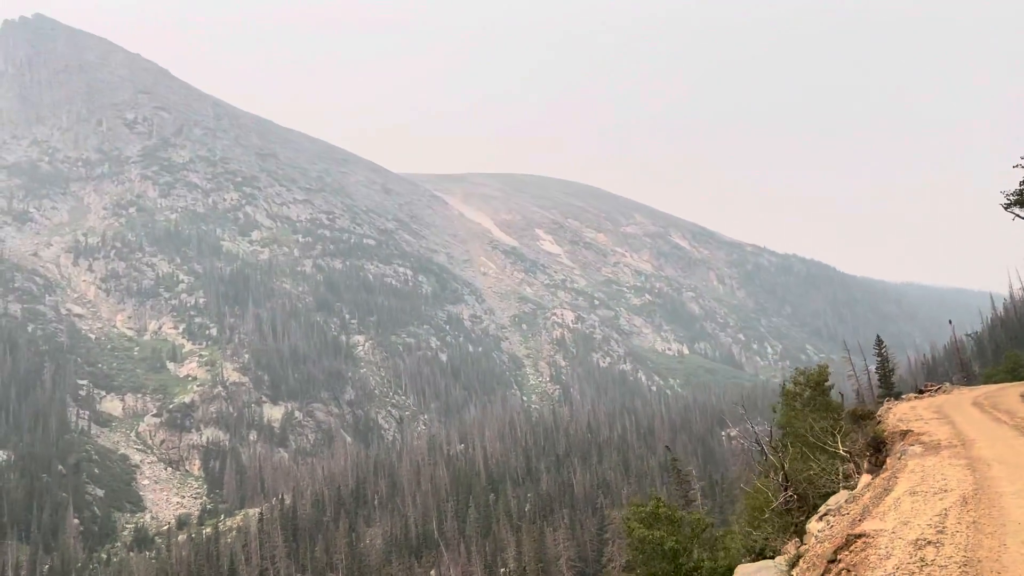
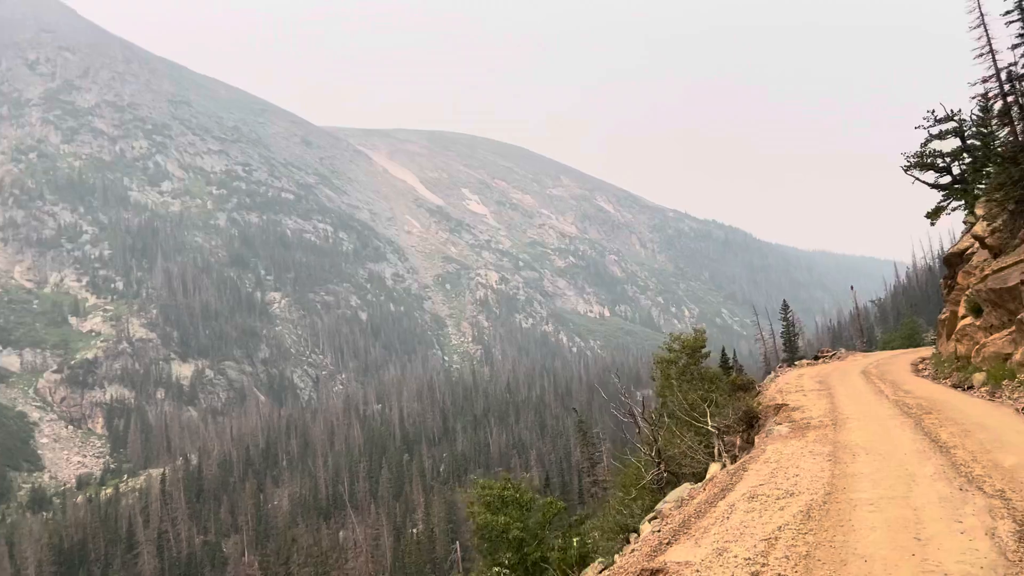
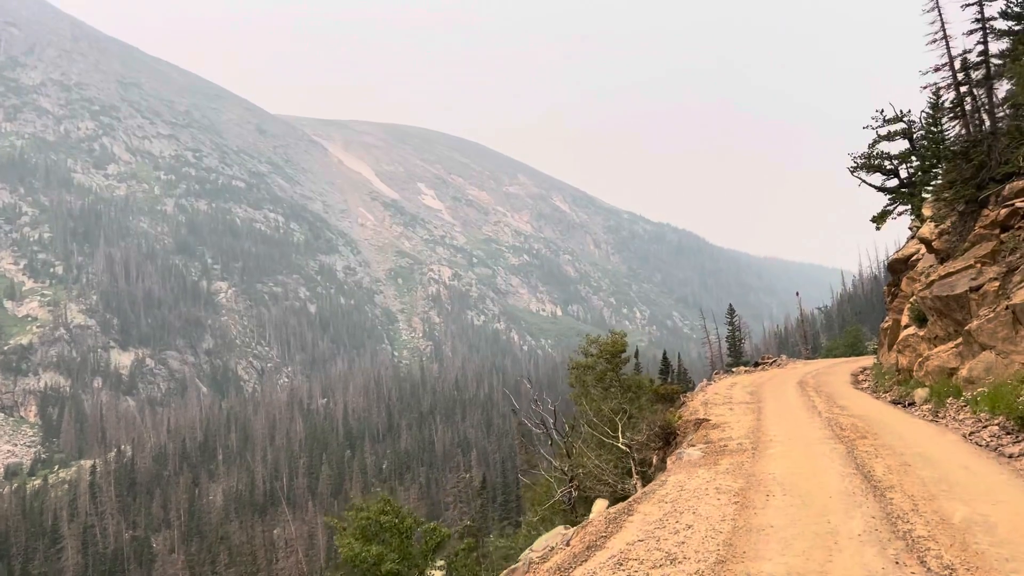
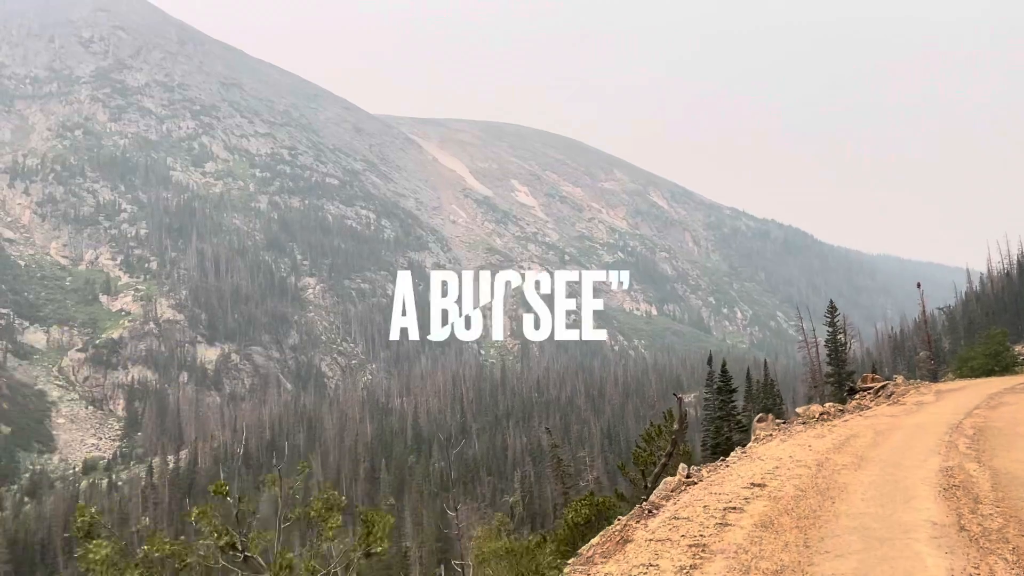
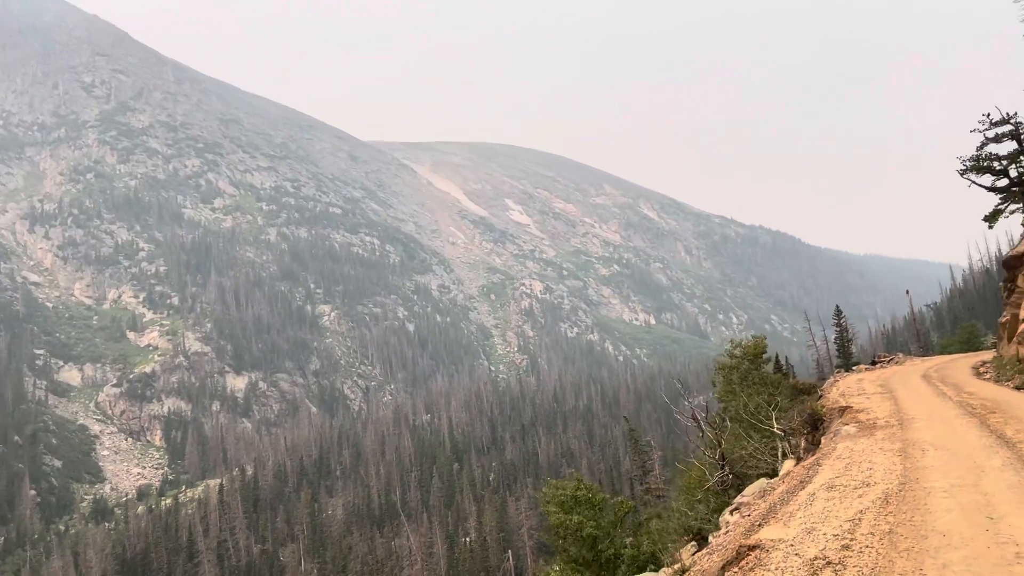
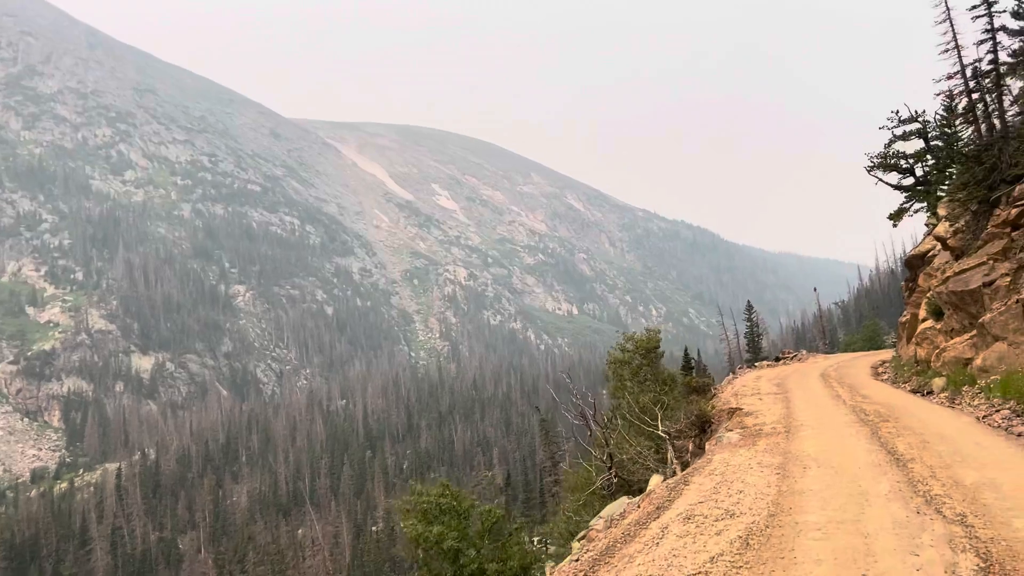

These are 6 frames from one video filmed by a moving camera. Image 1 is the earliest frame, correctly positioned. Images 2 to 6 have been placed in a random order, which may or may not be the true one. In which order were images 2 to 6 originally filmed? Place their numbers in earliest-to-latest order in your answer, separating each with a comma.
5, 2, 6, 3, 4
